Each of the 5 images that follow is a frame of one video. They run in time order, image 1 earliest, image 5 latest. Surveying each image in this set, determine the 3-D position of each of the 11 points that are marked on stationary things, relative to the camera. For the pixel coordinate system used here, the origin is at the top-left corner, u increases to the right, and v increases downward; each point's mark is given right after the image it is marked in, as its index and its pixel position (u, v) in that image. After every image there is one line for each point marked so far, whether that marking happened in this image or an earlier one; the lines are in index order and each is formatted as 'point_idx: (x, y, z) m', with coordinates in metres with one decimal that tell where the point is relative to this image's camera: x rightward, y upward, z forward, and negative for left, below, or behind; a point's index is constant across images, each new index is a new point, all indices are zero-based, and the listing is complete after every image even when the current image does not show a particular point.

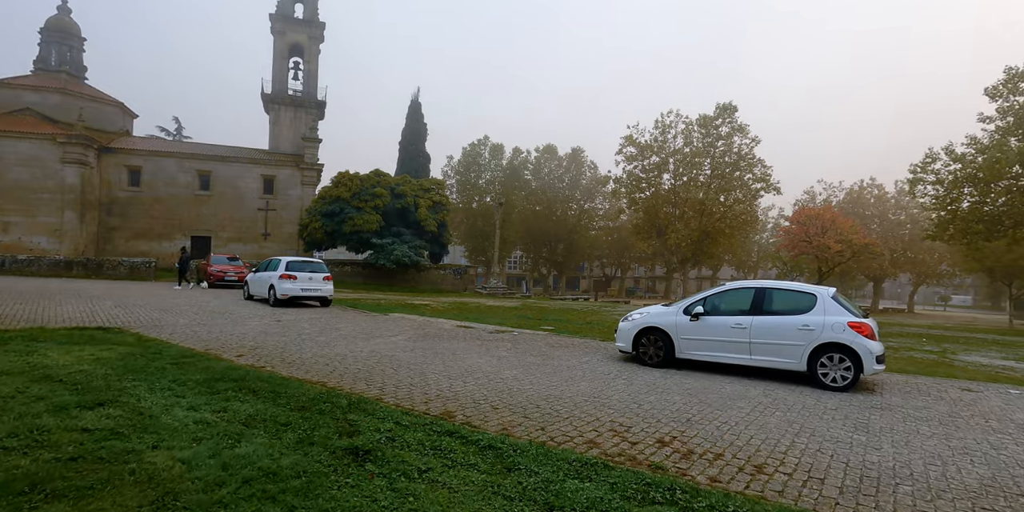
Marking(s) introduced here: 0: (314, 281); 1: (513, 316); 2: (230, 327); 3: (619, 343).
0: (-6.2, -0.8, +15.6) m
1: (0.0, -2.2, +18.7) m
2: (-6.6, -1.5, +11.5) m
3: (+2.0, -1.7, +9.4) m
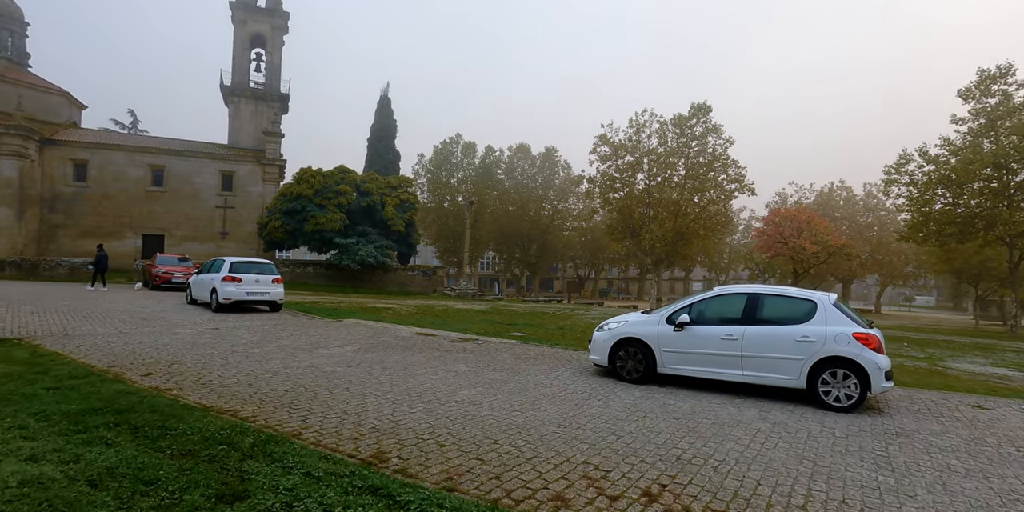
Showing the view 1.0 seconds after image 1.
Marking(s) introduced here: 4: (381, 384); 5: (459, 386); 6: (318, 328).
0: (-7.1, -0.8, +14.2) m
1: (-1.1, -2.3, +17.5) m
2: (-7.3, -1.5, +10.1) m
3: (+1.4, -1.7, +8.3) m
4: (-1.9, -1.8, +7.1) m
5: (-0.8, -1.9, +7.1) m
6: (-4.7, -1.8, +12.2) m
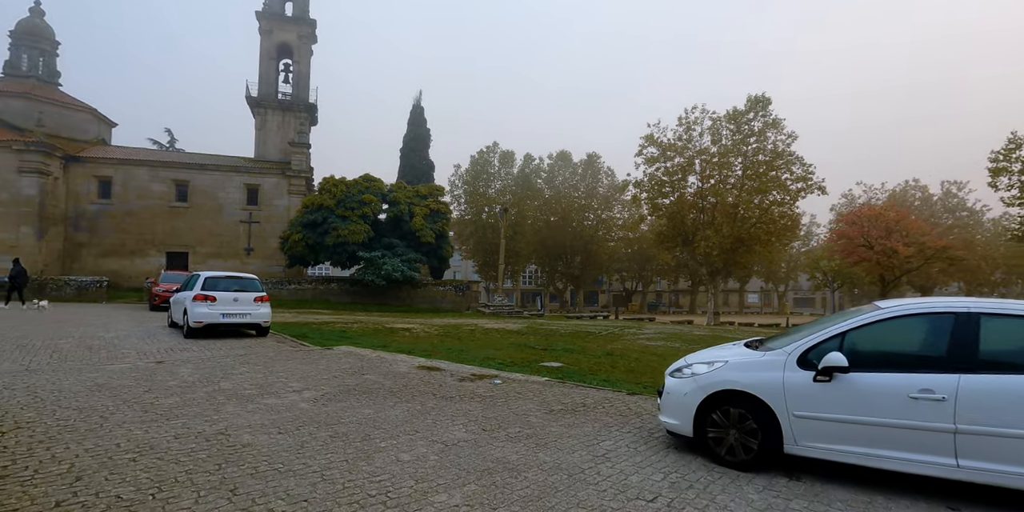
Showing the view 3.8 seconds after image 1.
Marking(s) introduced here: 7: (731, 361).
0: (-6.4, -1.1, +11.7) m
1: (0.0, -2.5, +14.4) m
2: (-6.9, -1.8, +7.6) m
3: (+1.6, -1.7, +5.1) m
4: (-1.7, -1.8, +4.2) m
5: (-0.6, -1.8, +4.1) m
6: (-4.1, -2.0, +9.4) m
7: (+2.2, -1.0, +4.9) m
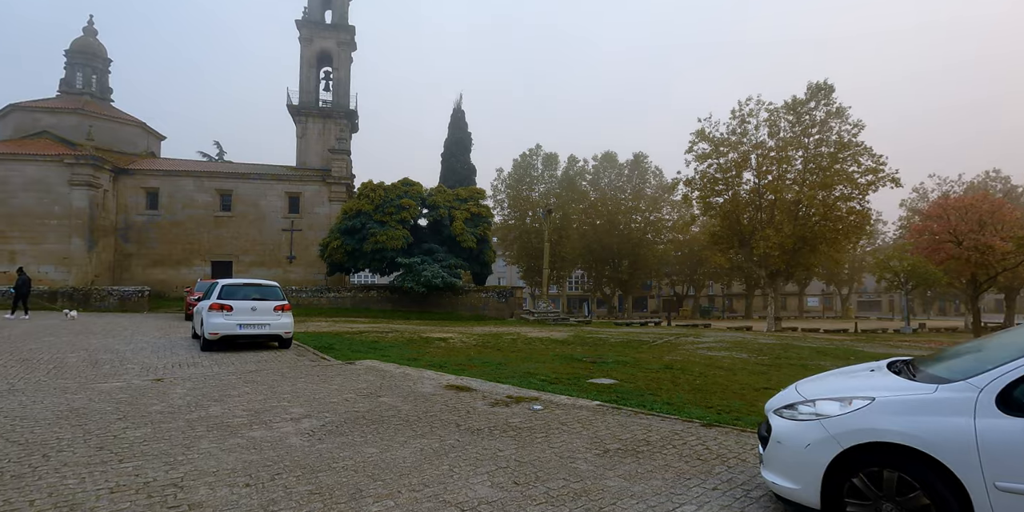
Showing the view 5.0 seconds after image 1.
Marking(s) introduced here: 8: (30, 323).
0: (-5.5, -1.2, +10.8) m
1: (+1.1, -2.6, +12.9) m
2: (-6.3, -1.8, +6.7) m
3: (+1.9, -1.6, +3.5) m
4: (-1.5, -1.8, +2.9) m
5: (-0.4, -1.8, +2.7) m
6: (-3.4, -2.0, +8.3) m
7: (+2.4, -0.9, +3.2) m
8: (-12.6, -1.8, +13.0) m
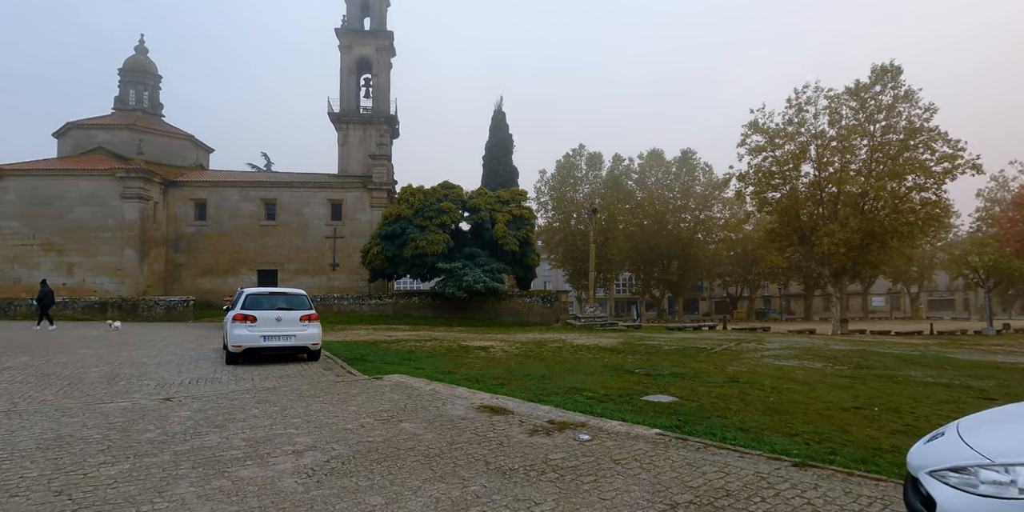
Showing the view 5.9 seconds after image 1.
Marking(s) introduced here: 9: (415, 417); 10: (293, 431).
0: (-4.6, -1.4, +10.2) m
1: (+2.1, -2.6, +11.7) m
2: (-5.8, -2.0, +6.2) m
3: (+2.0, -1.5, +2.2) m
4: (-1.4, -1.8, +2.0) m
5: (-0.3, -1.8, +1.6) m
6: (-2.8, -2.1, +7.5) m
7: (+2.6, -0.8, +2.0) m
8: (-11.6, -2.1, +13.0) m
9: (-1.3, -2.1, +6.5) m
10: (-2.5, -2.0, +5.7) m
